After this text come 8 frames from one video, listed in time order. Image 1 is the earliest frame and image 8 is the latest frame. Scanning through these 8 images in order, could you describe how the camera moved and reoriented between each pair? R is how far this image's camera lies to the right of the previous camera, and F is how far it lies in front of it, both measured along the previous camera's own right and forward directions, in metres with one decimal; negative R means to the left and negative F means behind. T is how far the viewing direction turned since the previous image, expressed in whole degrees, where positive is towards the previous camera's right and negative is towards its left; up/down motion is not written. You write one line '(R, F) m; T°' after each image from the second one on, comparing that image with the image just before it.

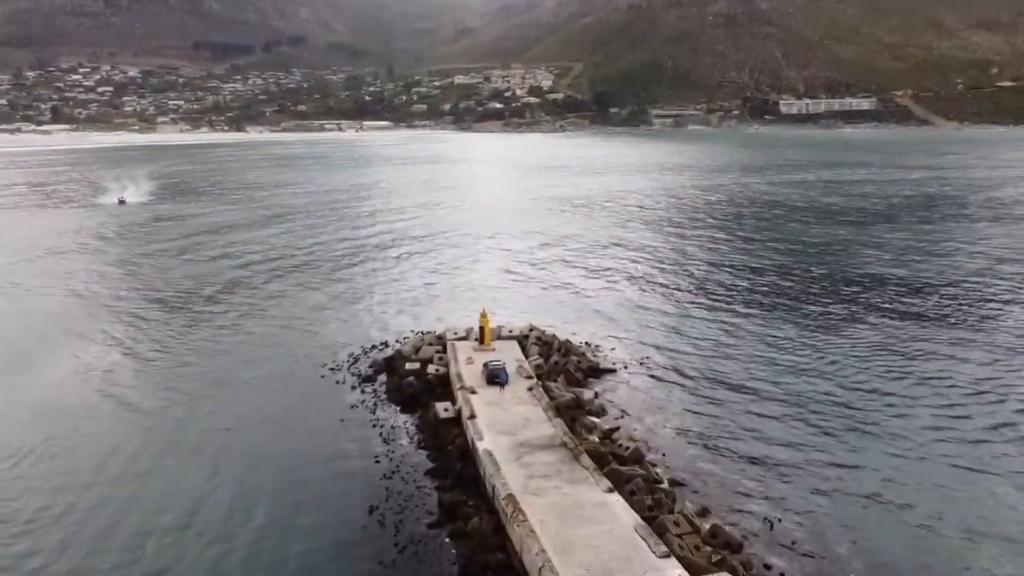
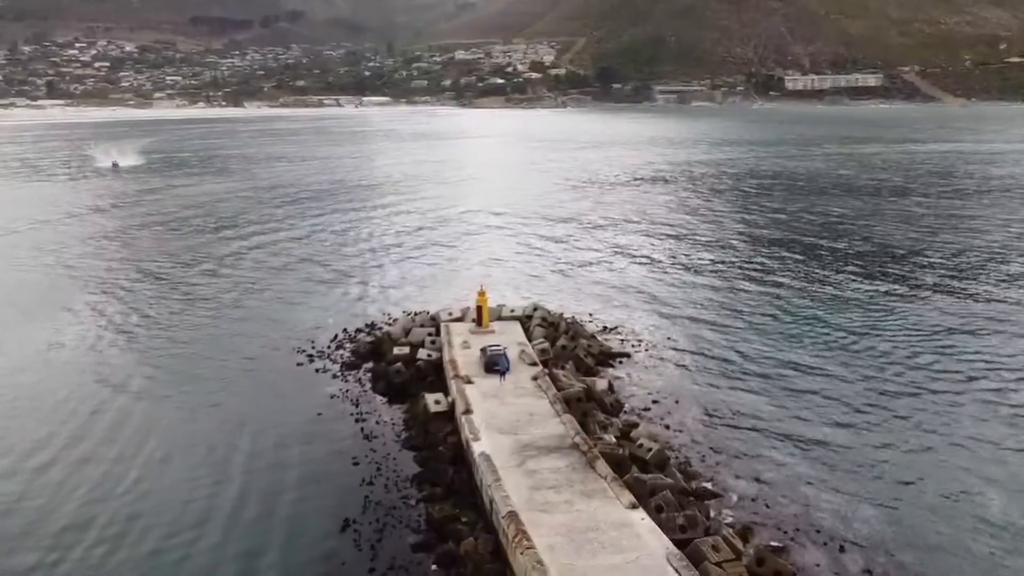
(0.0, +3.7) m; 0°
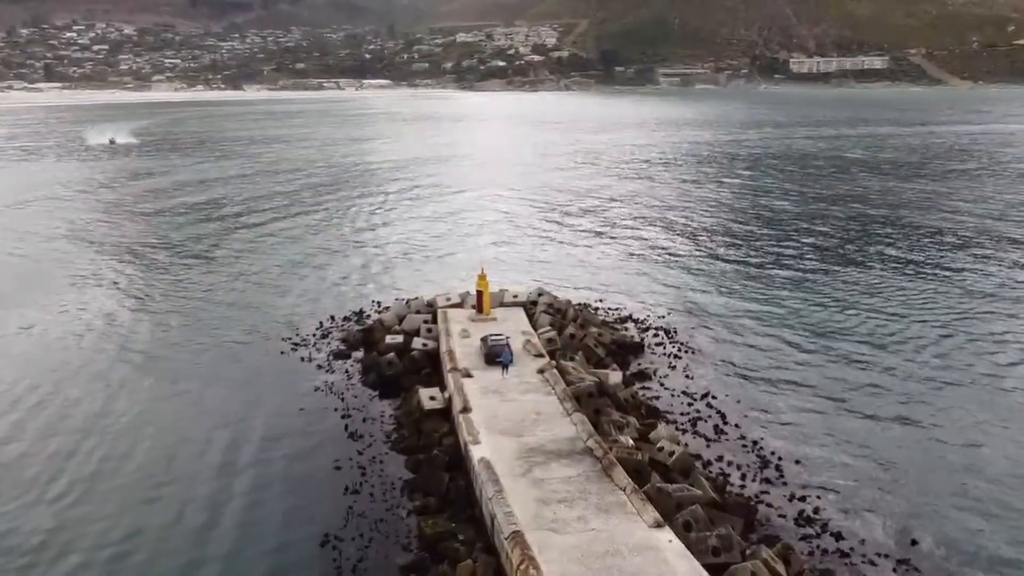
(0.0, +2.4) m; 0°
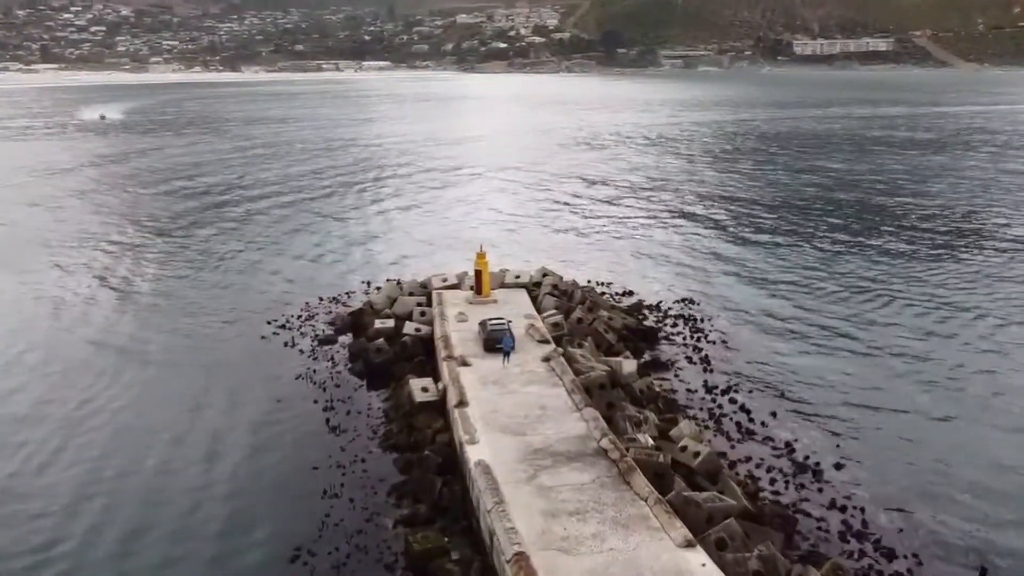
(0.0, +2.3) m; 0°
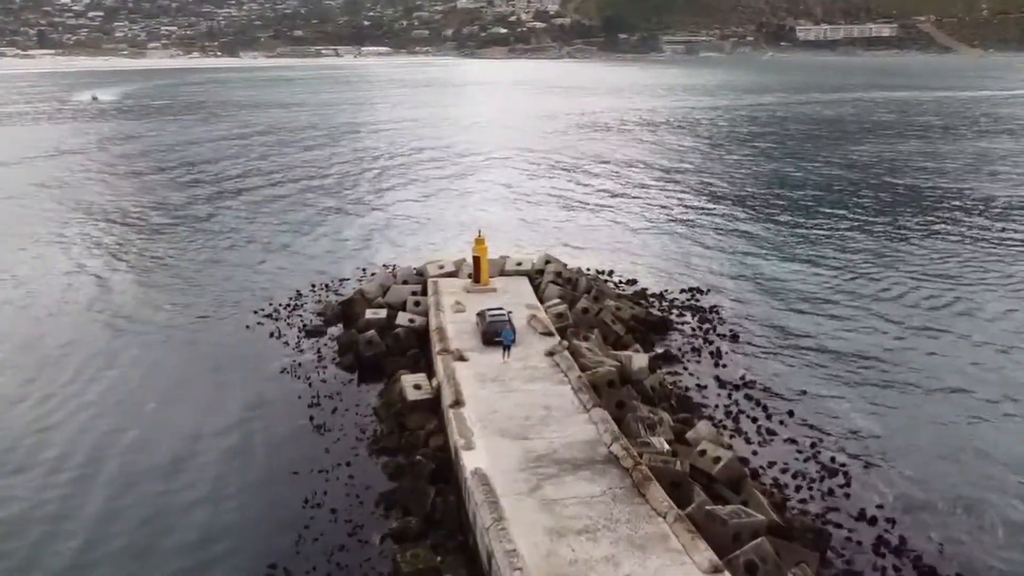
(0.0, +1.5) m; 0°
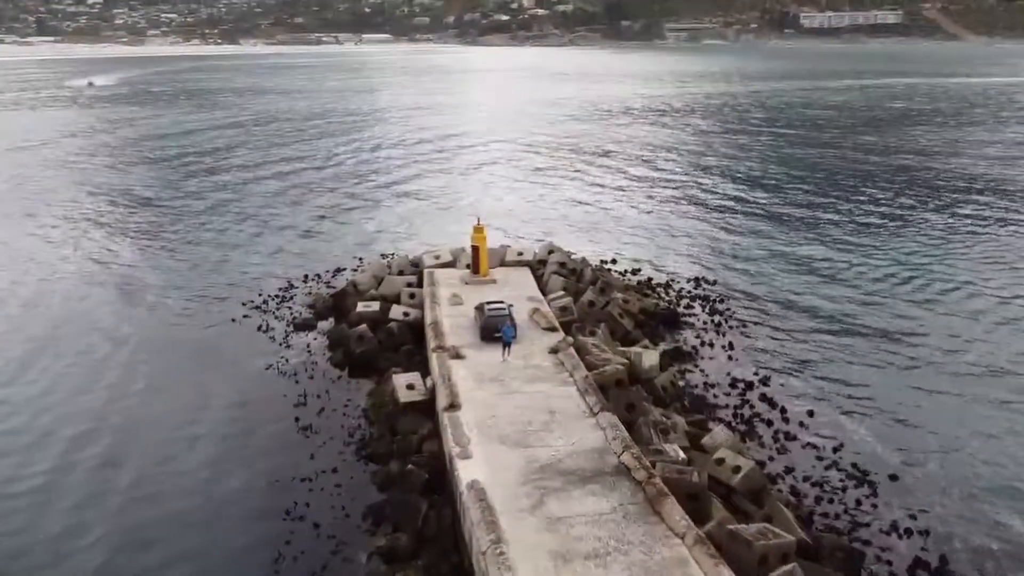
(0.0, +1.3) m; 0°
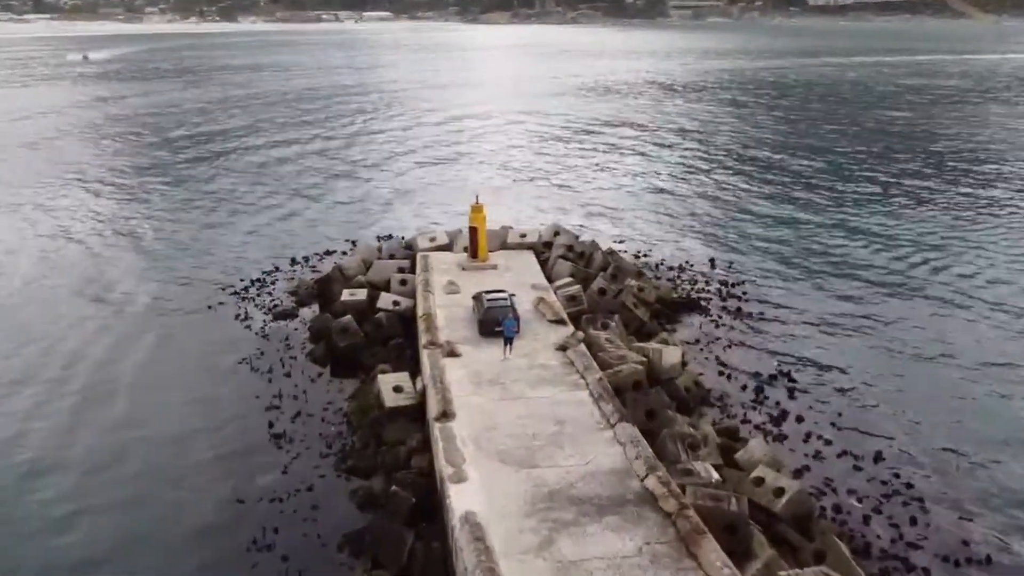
(0.0, +2.0) m; 0°
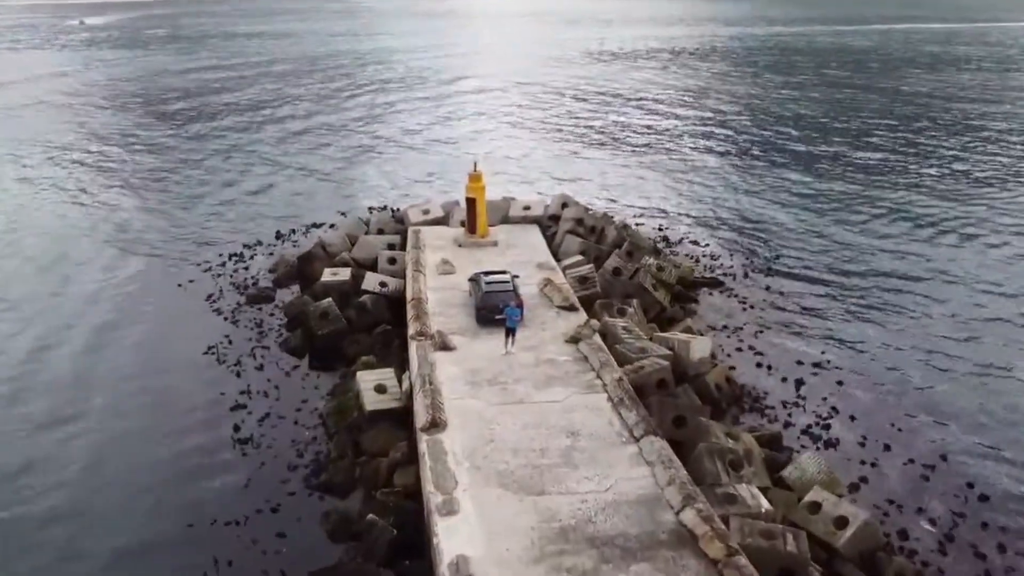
(0.0, +2.1) m; 0°
